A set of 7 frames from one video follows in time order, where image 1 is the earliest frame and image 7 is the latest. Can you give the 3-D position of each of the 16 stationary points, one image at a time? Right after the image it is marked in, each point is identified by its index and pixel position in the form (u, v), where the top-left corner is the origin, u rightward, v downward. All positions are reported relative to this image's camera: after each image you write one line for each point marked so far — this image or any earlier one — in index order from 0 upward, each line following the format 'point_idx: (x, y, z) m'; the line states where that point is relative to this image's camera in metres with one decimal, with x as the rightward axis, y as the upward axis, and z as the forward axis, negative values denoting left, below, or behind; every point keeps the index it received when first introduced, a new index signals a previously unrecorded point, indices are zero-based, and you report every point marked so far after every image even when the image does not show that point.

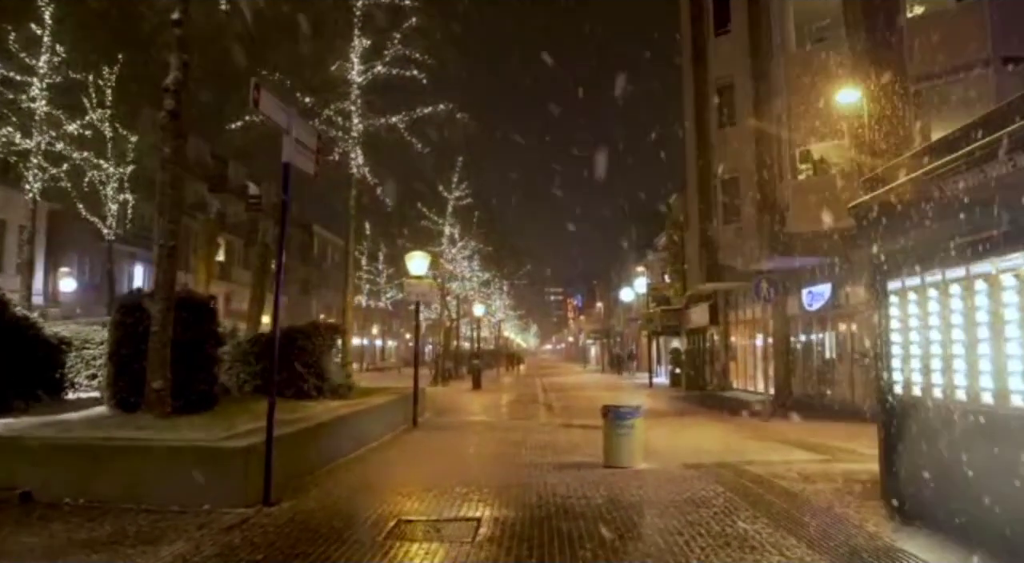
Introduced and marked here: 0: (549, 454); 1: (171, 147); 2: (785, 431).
0: (+0.6, -2.6, +13.9) m
1: (-4.4, +1.7, +11.8) m
2: (+5.4, -2.9, +17.8) m
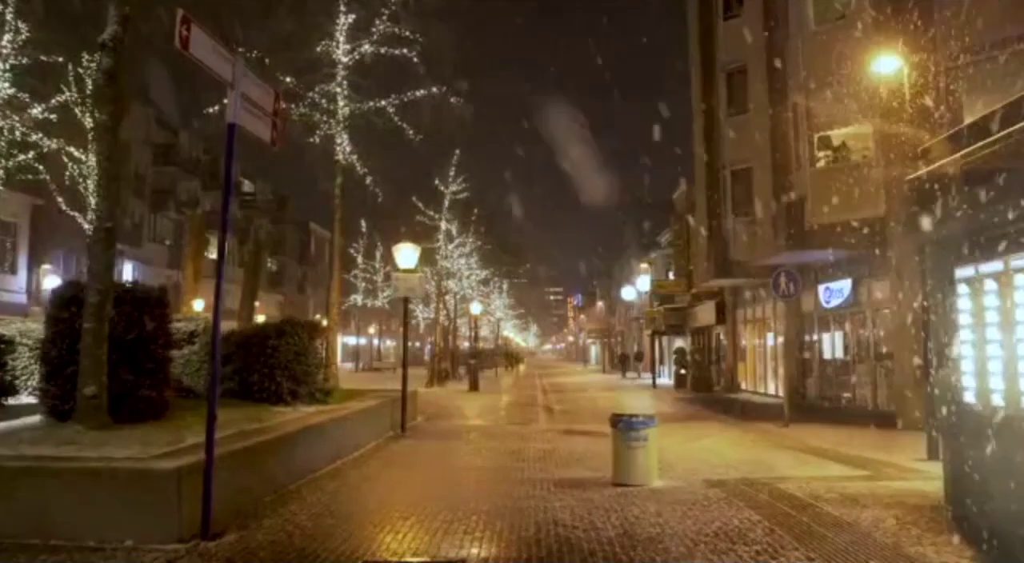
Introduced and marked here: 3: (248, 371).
0: (+0.5, -2.5, +12.3) m
1: (-4.5, +1.9, +10.1) m
2: (+5.3, -2.8, +16.2) m
3: (-4.4, -1.5, +15.1) m
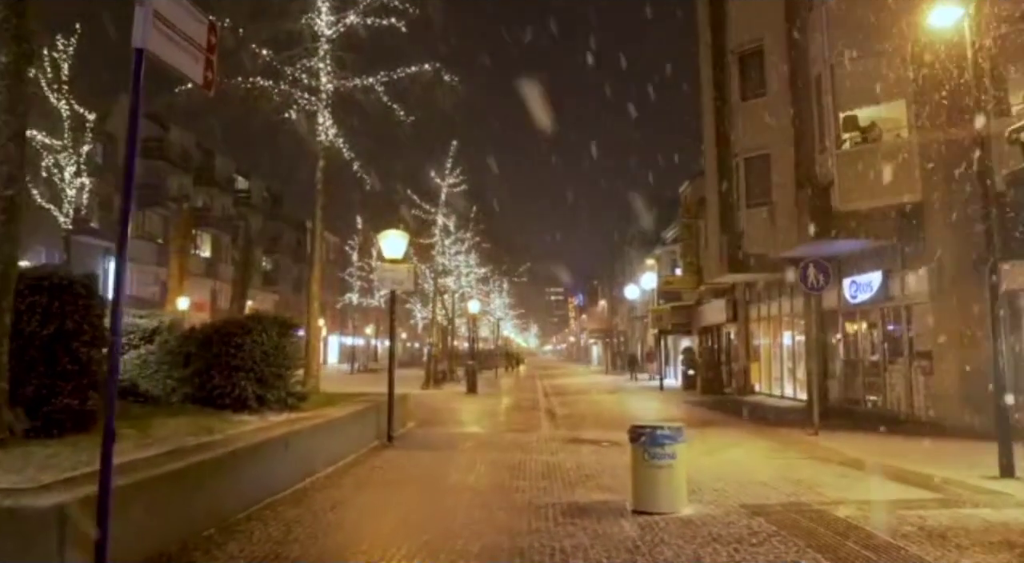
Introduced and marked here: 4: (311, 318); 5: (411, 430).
0: (+0.5, -2.4, +10.4) m
1: (-4.5, +2.0, +8.2) m
2: (+5.3, -2.6, +14.3) m
3: (-4.4, -1.3, +13.2) m
4: (-4.2, -0.8, +19.0) m
5: (-2.1, -3.1, +18.9) m
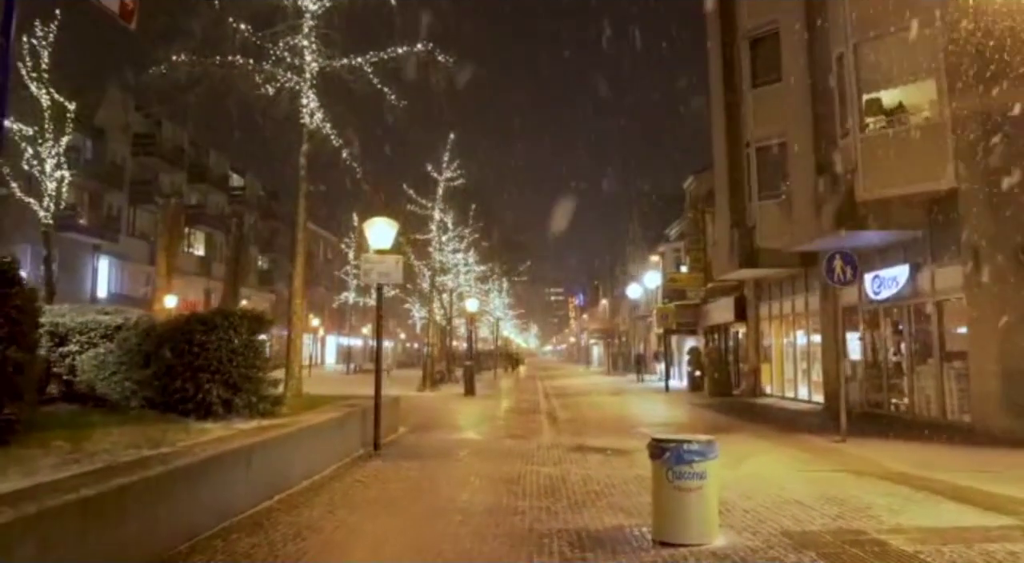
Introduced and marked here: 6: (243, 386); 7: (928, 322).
0: (+0.5, -2.2, +8.9) m
1: (-4.5, +2.1, +6.8) m
2: (+5.3, -2.5, +12.8) m
3: (-4.4, -1.2, +11.7) m
4: (-4.2, -0.7, +17.6) m
5: (-2.1, -3.0, +17.5) m
6: (-3.6, -1.4, +12.1) m
7: (+8.4, -0.8, +18.5) m
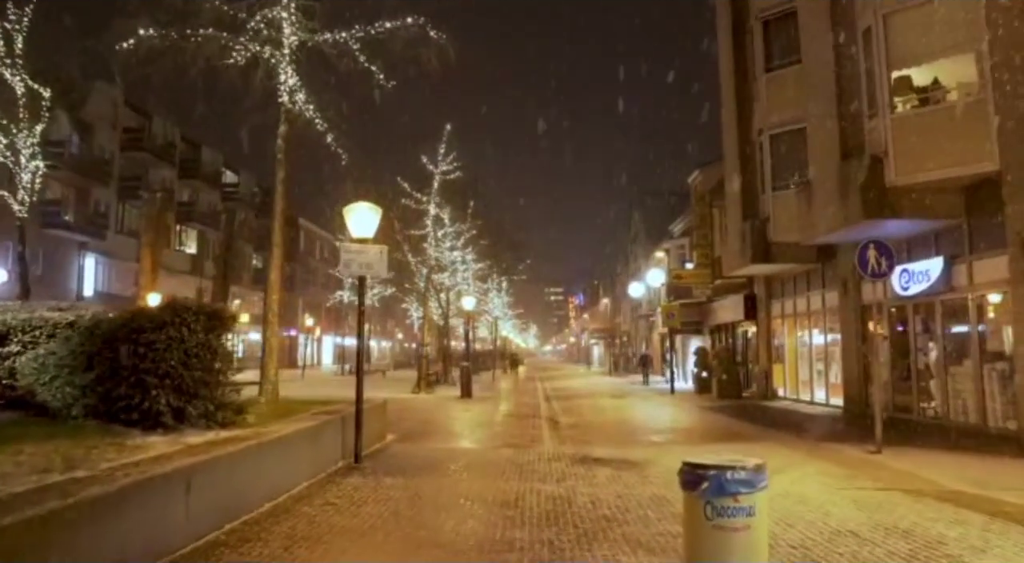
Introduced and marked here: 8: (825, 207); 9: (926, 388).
0: (+0.4, -2.1, +7.3) m
1: (-4.6, +2.2, +5.2) m
2: (+5.2, -2.4, +11.2) m
3: (-4.4, -1.1, +10.1) m
4: (-4.2, -0.5, +16.0) m
5: (-2.1, -2.9, +15.9) m
6: (-3.6, -1.3, +10.5) m
7: (+8.4, -0.7, +16.9) m
8: (+6.8, +1.6, +19.8) m
9: (+8.5, -2.2, +18.7) m
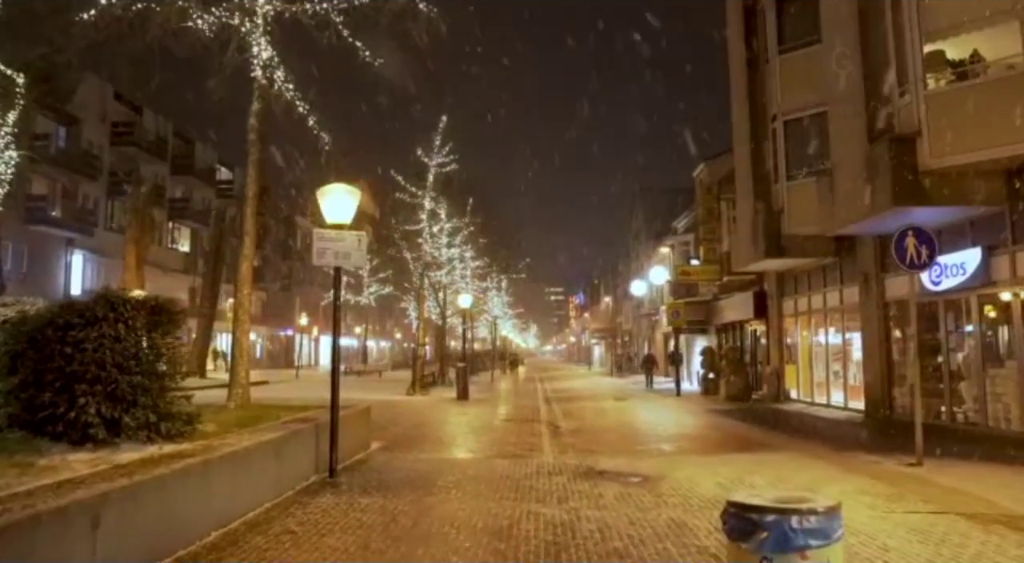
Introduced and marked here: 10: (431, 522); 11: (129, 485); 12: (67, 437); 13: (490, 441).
0: (+0.4, -2.0, +5.8) m
1: (-4.6, +2.4, +3.7) m
2: (+5.2, -2.3, +9.7) m
3: (-4.5, -1.0, +8.6) m
4: (-4.3, -0.4, +14.5) m
5: (-2.2, -2.7, +14.4) m
6: (-3.7, -1.2, +9.0) m
7: (+8.3, -0.6, +15.4) m
8: (+6.7, +1.7, +18.2) m
9: (+8.5, -2.1, +17.2) m
10: (-0.8, -2.3, +8.4) m
11: (-2.7, -1.5, +6.5) m
12: (-4.2, -1.5, +8.7) m
13: (-0.5, -3.1, +17.7) m
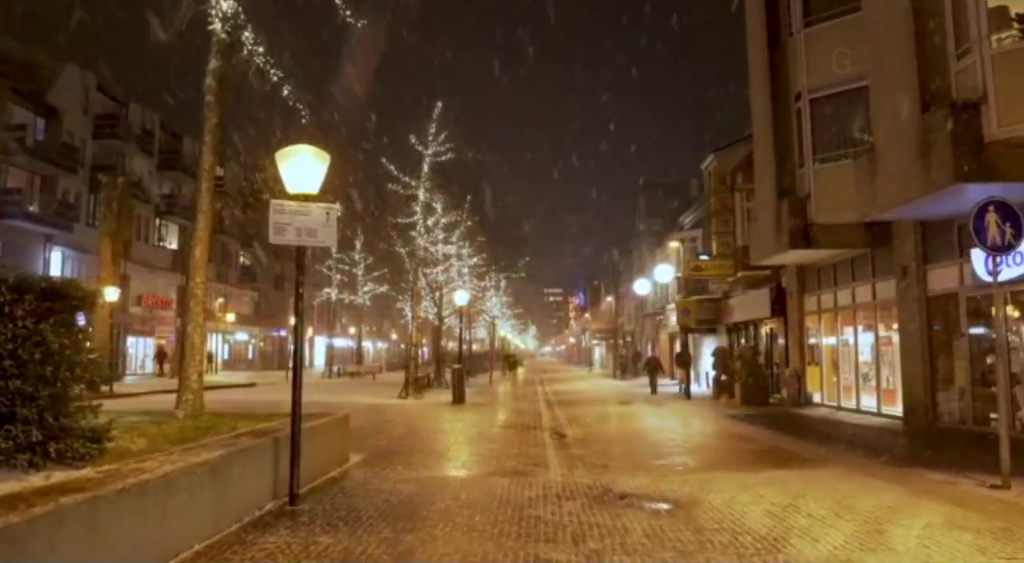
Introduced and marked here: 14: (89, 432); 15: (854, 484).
0: (+0.4, -1.8, +3.7) m
1: (-4.6, +2.6, +1.5) m
2: (+5.2, -2.1, +7.6) m
3: (-4.5, -0.8, +6.4) m
4: (-4.3, -0.3, +12.3) m
5: (-2.2, -2.6, +12.2) m
6: (-3.7, -1.0, +6.9) m
7: (+8.3, -0.4, +13.2) m
8: (+6.7, +1.9, +16.1) m
9: (+8.5, -1.9, +15.1) m
10: (-0.8, -2.1, +6.3) m
11: (-2.7, -1.3, +4.4) m
12: (-4.2, -1.3, +6.5) m
13: (-0.5, -2.9, +15.5) m
14: (-3.4, -1.2, +7.5) m
15: (+4.1, -2.4, +10.8) m
